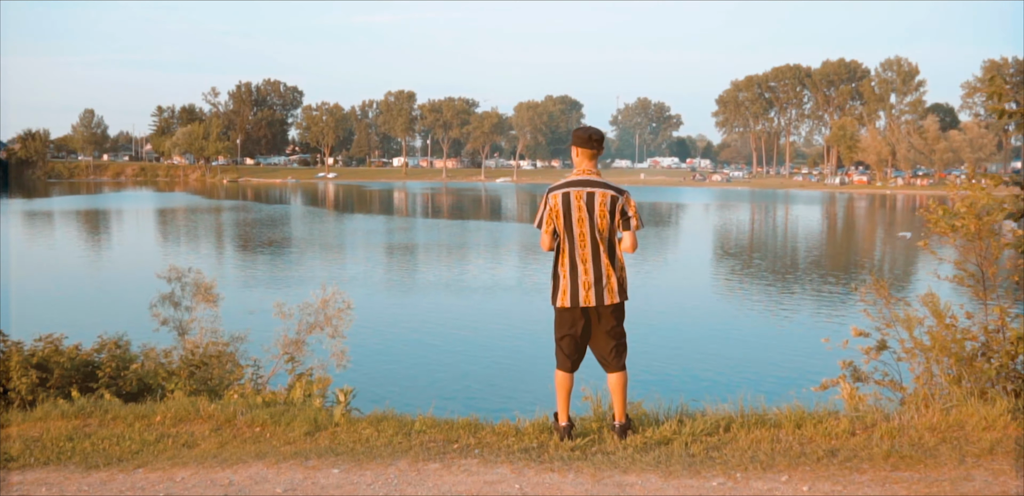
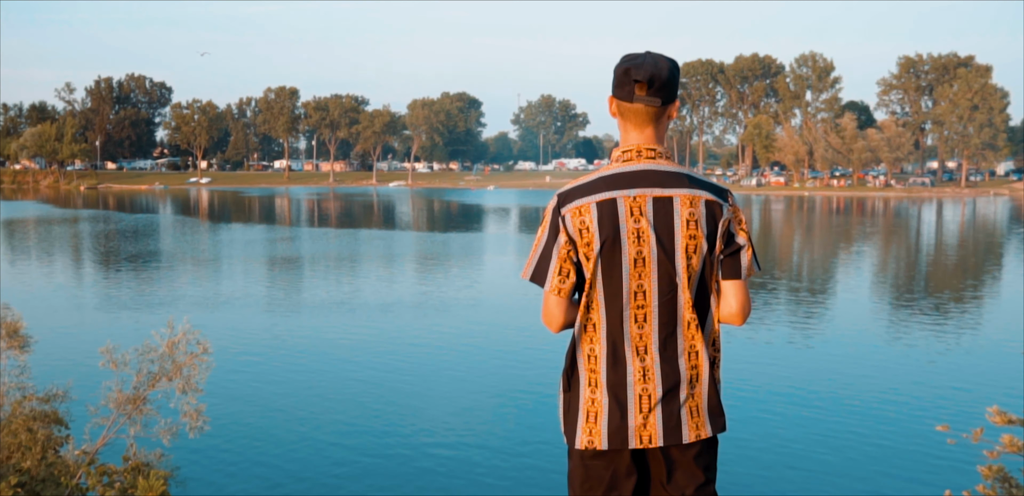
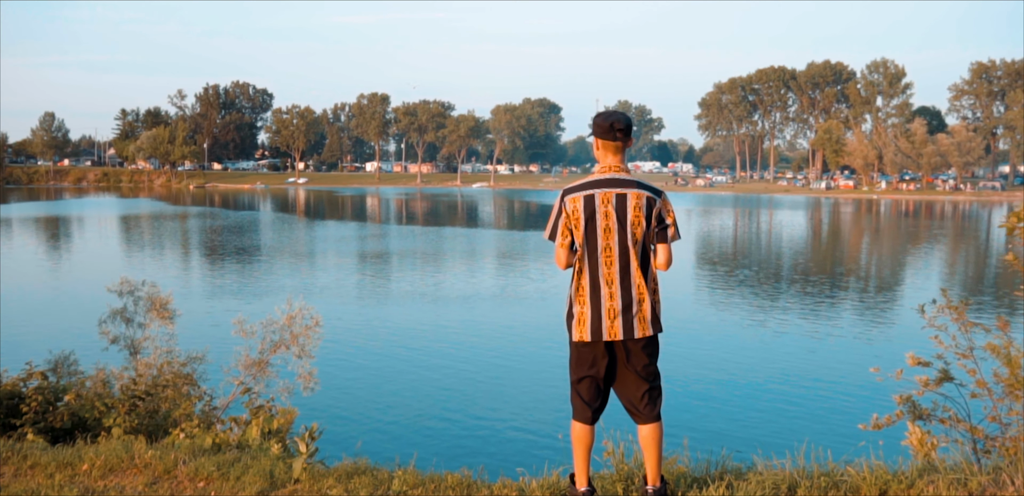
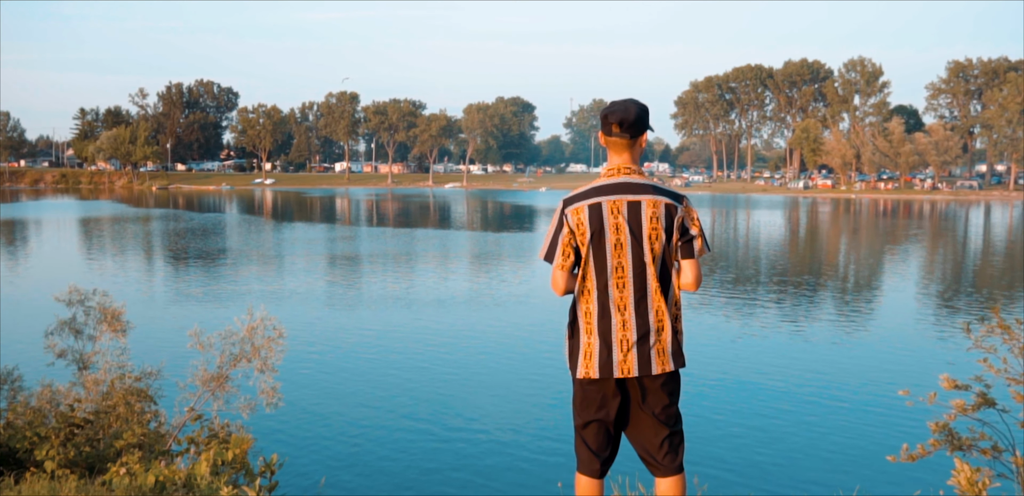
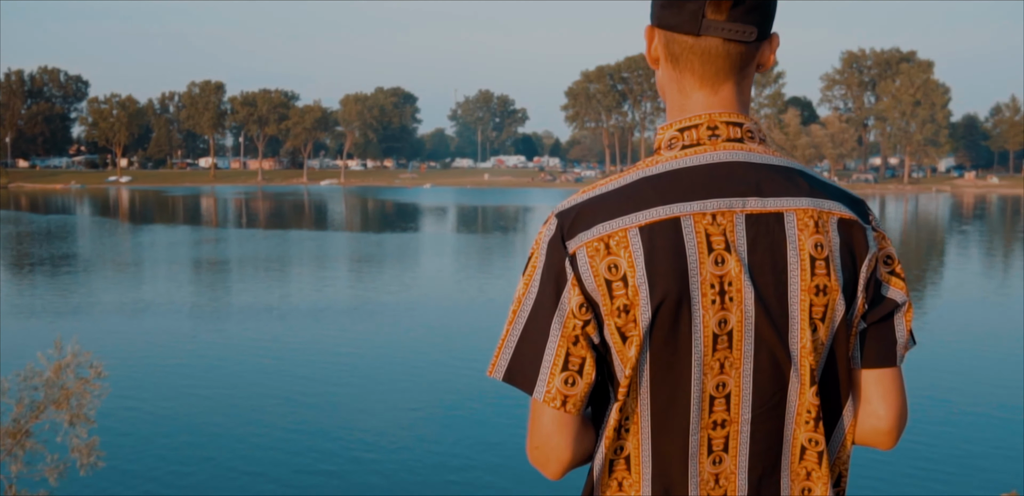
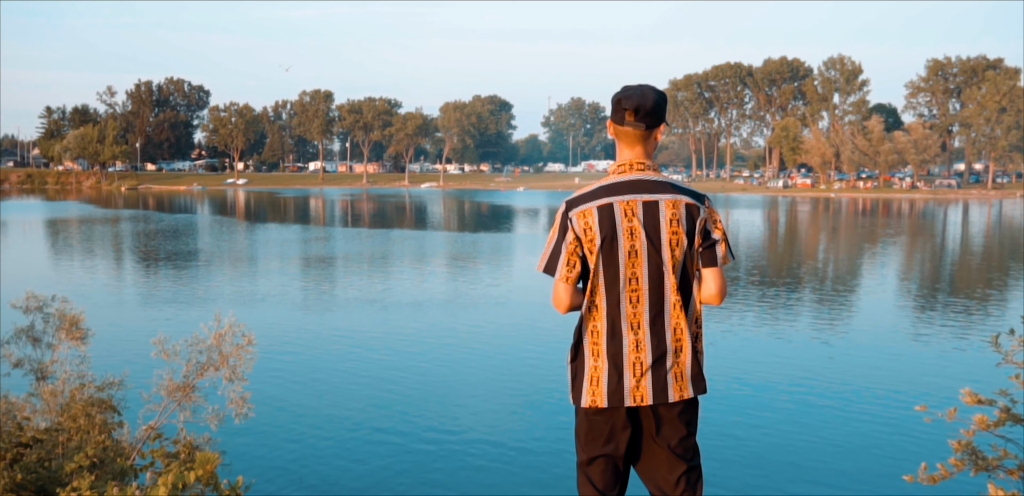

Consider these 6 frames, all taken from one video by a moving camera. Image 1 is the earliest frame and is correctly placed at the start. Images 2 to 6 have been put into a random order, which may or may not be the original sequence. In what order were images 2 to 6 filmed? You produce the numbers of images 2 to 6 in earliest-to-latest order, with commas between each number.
3, 4, 6, 2, 5
